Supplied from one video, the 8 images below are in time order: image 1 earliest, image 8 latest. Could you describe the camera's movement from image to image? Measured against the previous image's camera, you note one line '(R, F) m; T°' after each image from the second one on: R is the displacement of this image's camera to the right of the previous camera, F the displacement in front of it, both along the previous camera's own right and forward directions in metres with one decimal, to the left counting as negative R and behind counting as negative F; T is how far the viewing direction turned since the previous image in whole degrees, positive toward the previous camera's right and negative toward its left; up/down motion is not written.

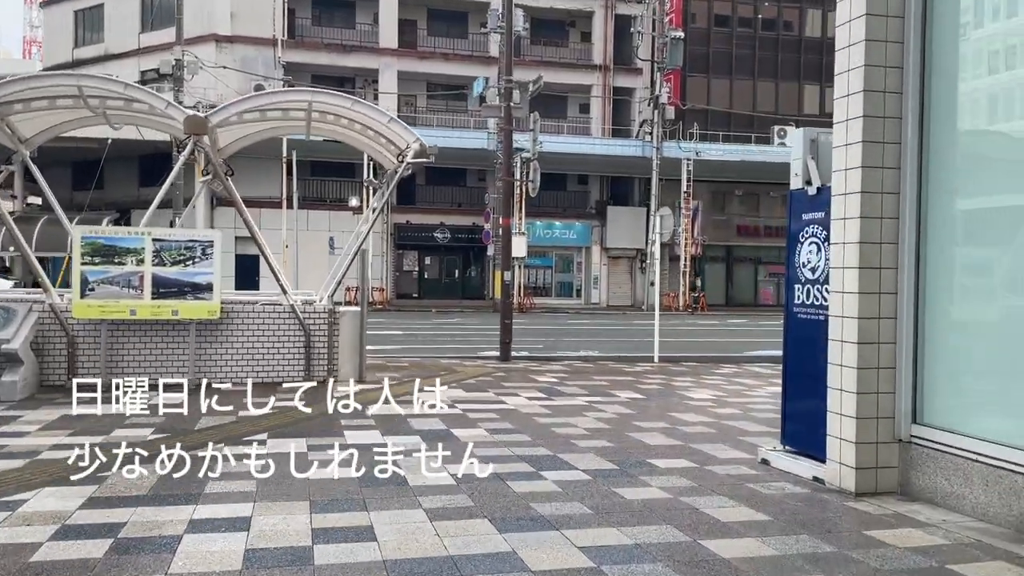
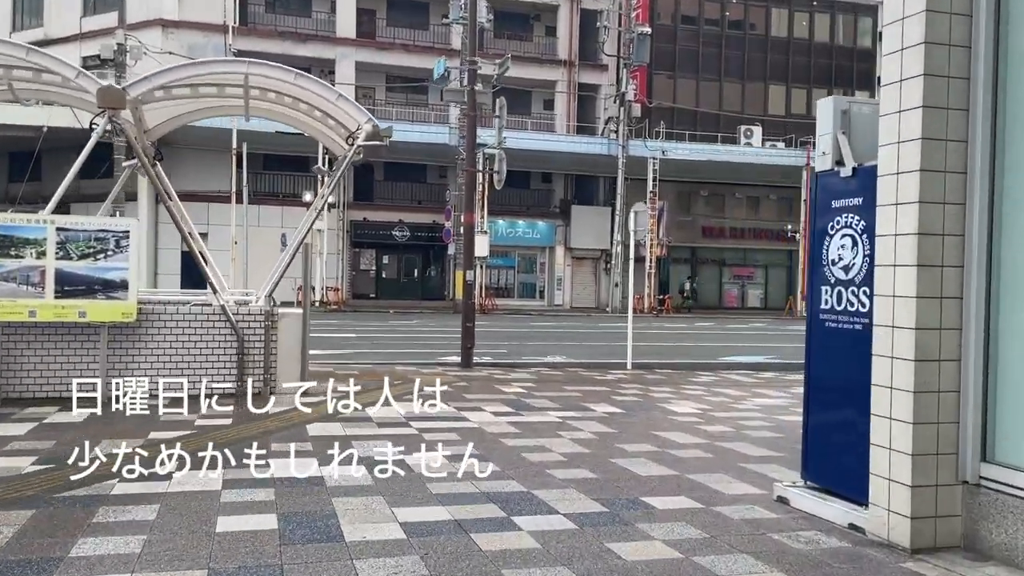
(0.0, +1.3) m; +3°
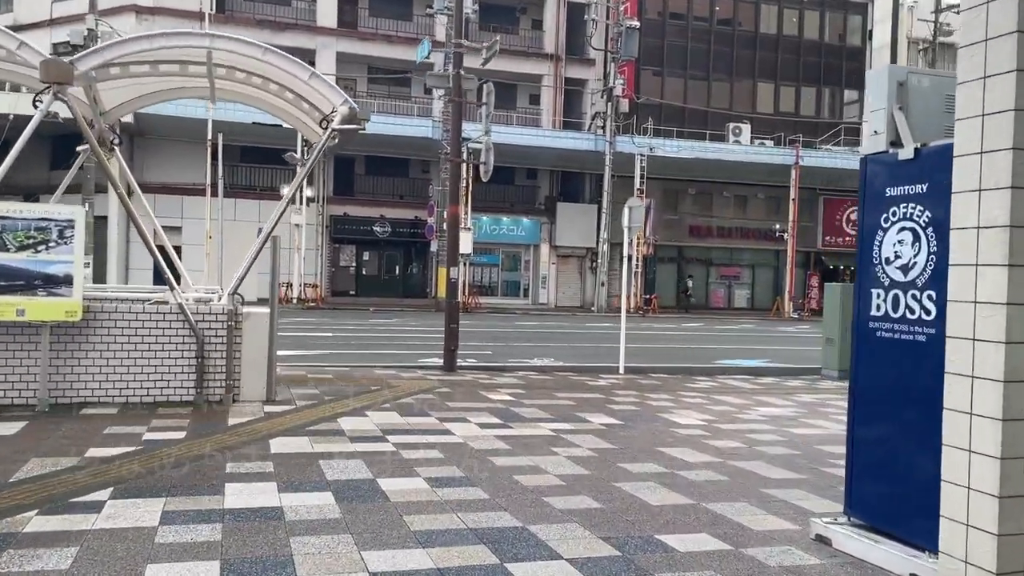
(-0.1, +0.9) m; +1°
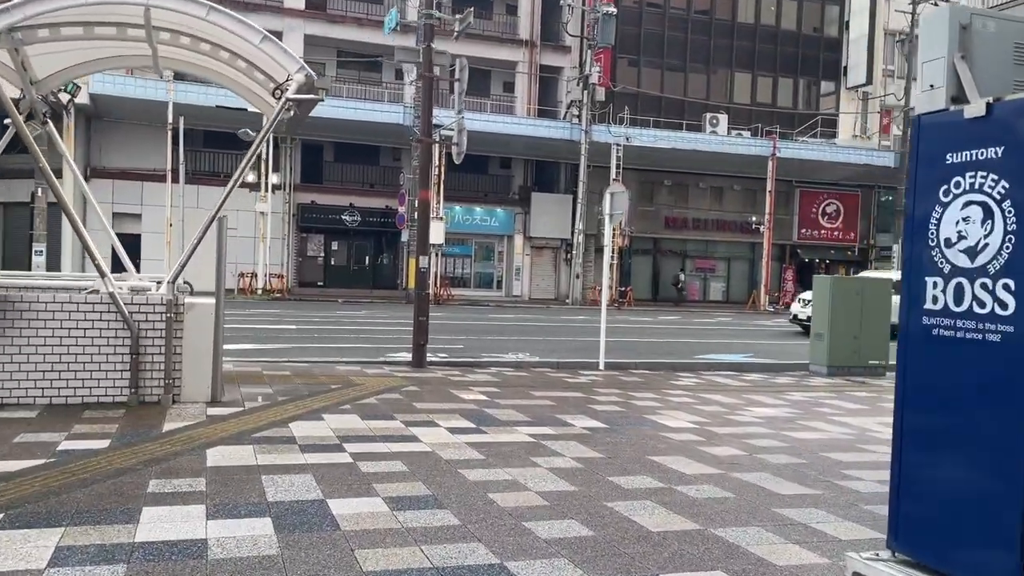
(0.0, +0.9) m; +2°
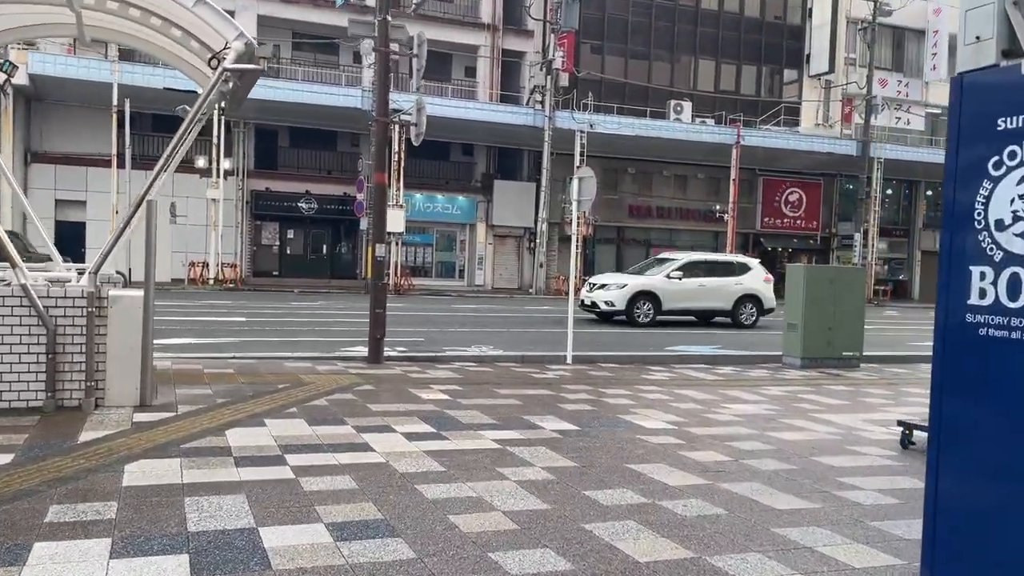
(0.0, +0.7) m; +3°
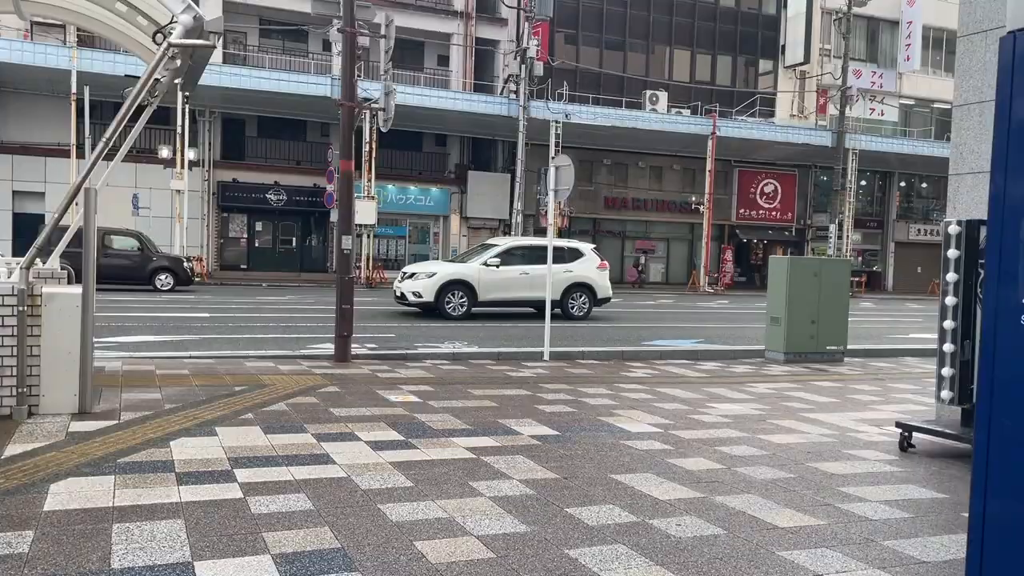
(0.0, +0.5) m; +2°
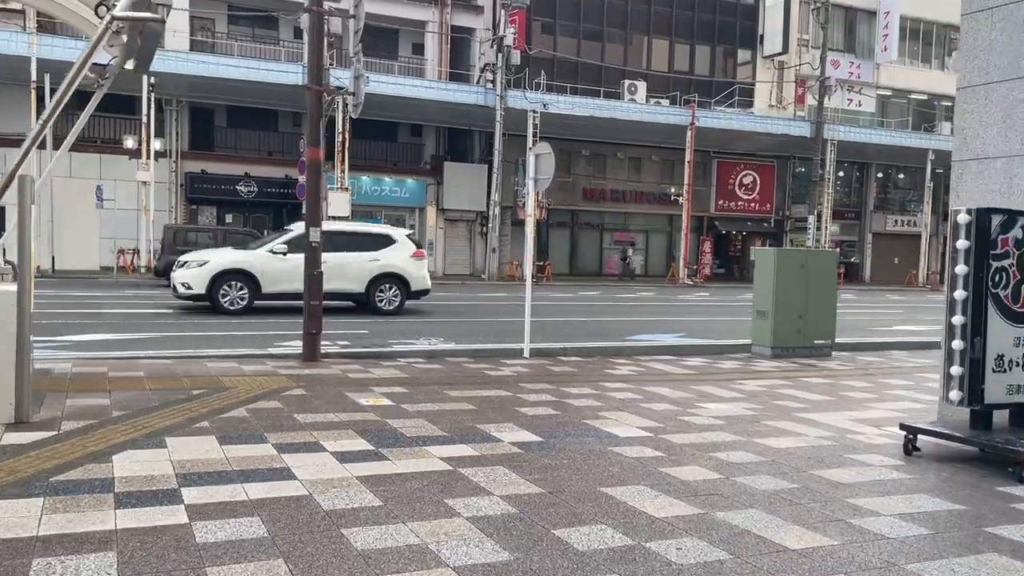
(0.0, +0.5) m; +2°
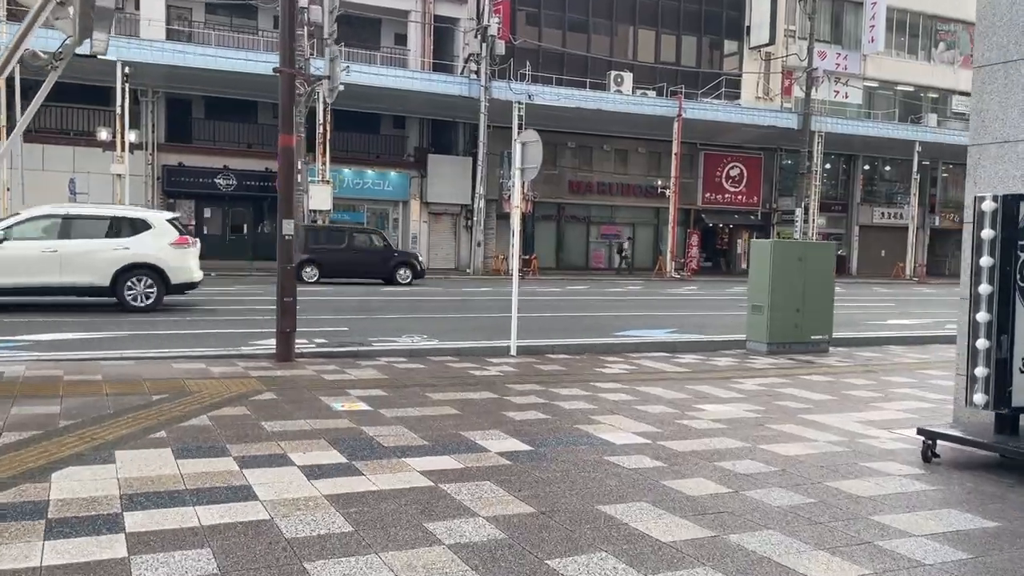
(0.0, +0.5) m; +1°
